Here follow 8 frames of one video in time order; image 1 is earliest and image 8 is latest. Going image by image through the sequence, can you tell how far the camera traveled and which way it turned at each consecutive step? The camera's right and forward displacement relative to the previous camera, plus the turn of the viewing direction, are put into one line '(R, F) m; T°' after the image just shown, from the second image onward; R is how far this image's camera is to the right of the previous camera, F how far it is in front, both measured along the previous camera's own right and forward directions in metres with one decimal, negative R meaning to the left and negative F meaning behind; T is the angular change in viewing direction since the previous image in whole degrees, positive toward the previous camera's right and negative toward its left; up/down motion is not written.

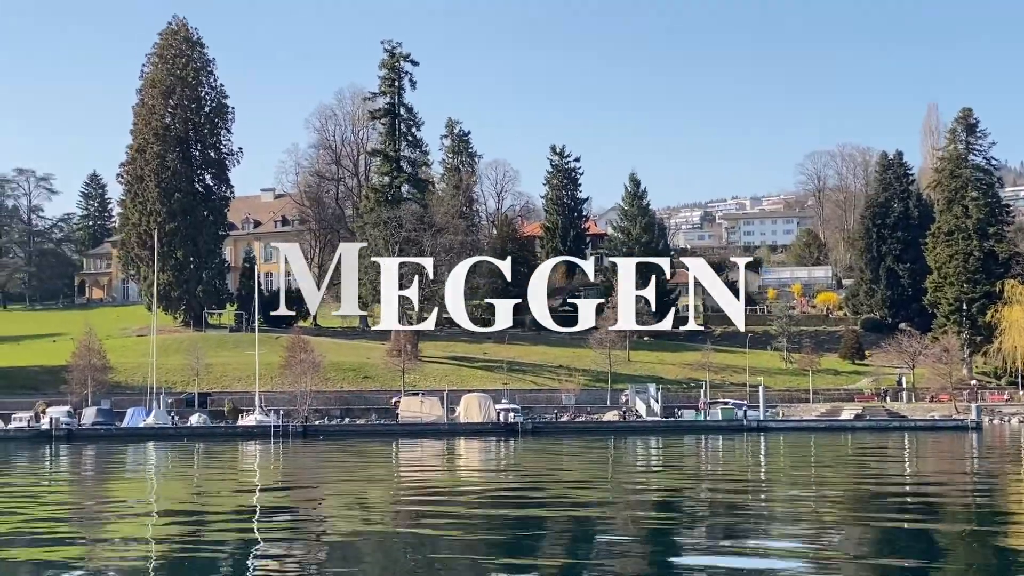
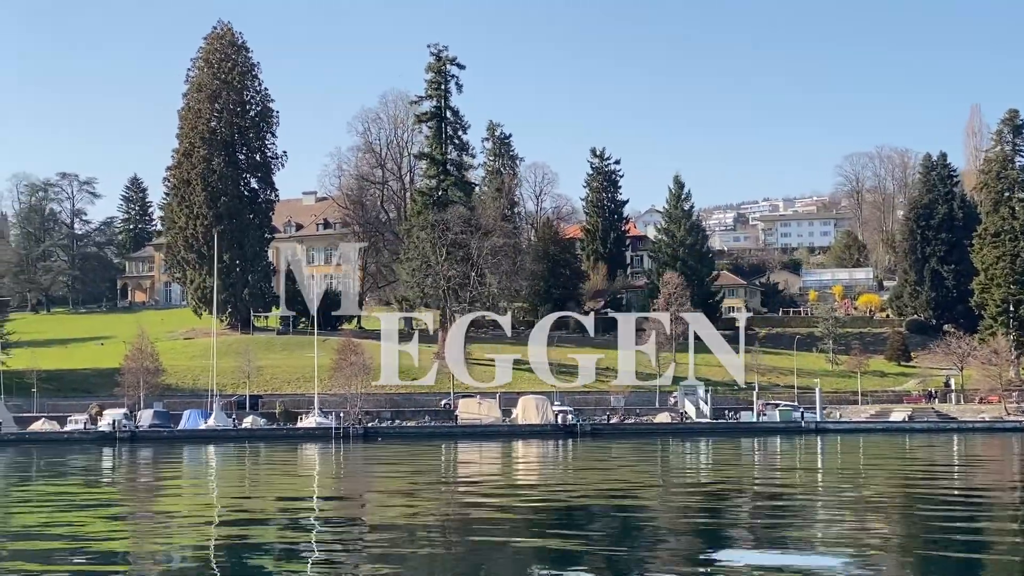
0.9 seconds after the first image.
(-0.8, -0.2) m; -1°
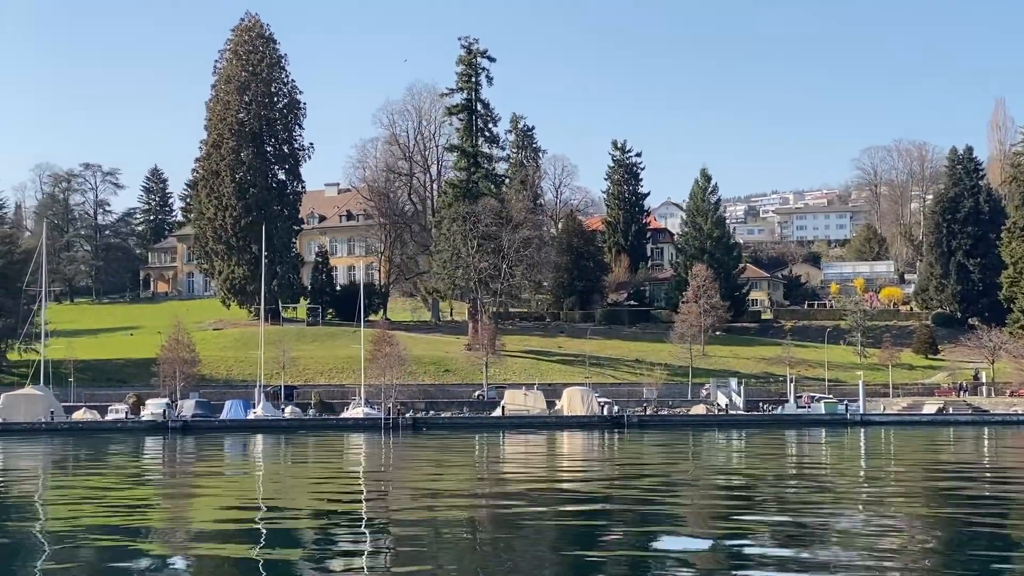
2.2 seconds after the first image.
(-1.1, -0.3) m; 0°
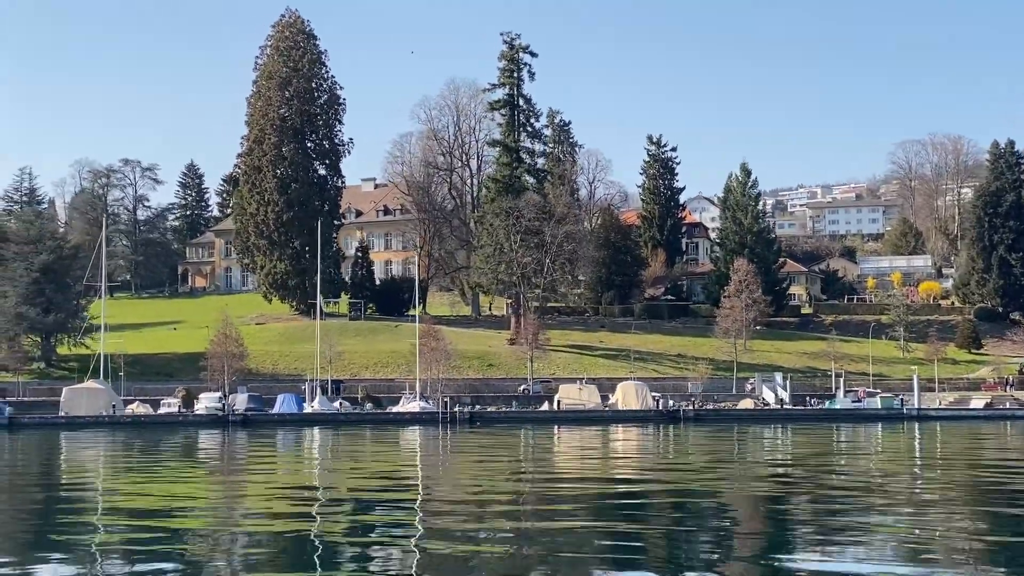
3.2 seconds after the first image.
(-0.9, -0.2) m; -1°
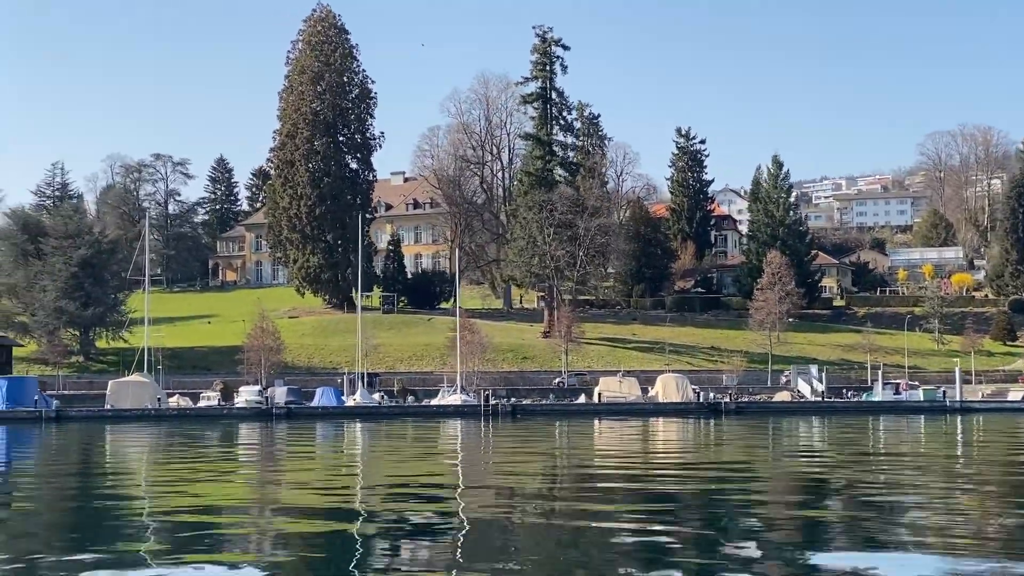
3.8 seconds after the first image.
(-0.5, -0.2) m; -1°
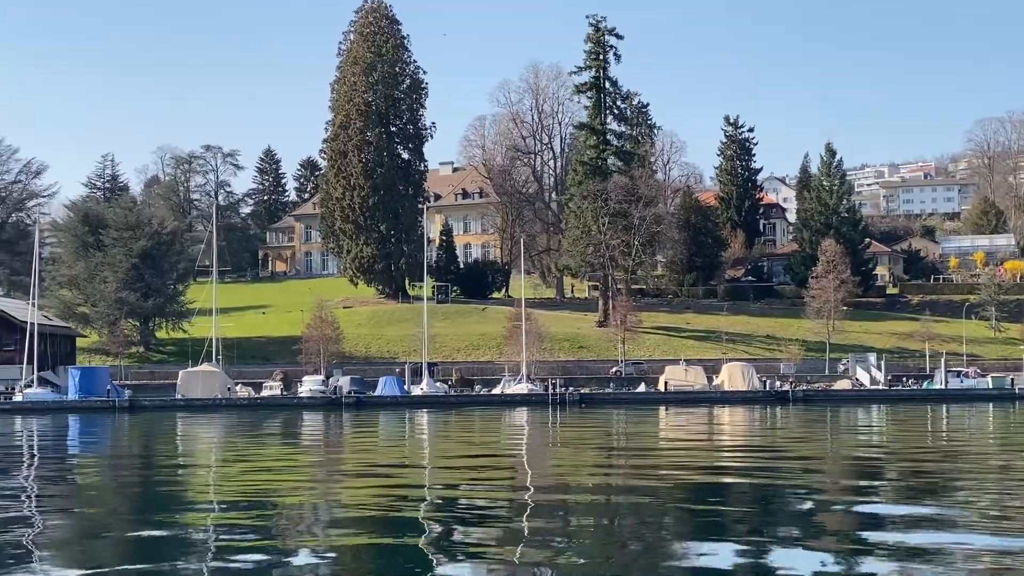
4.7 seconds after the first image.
(-0.8, -0.2) m; -1°
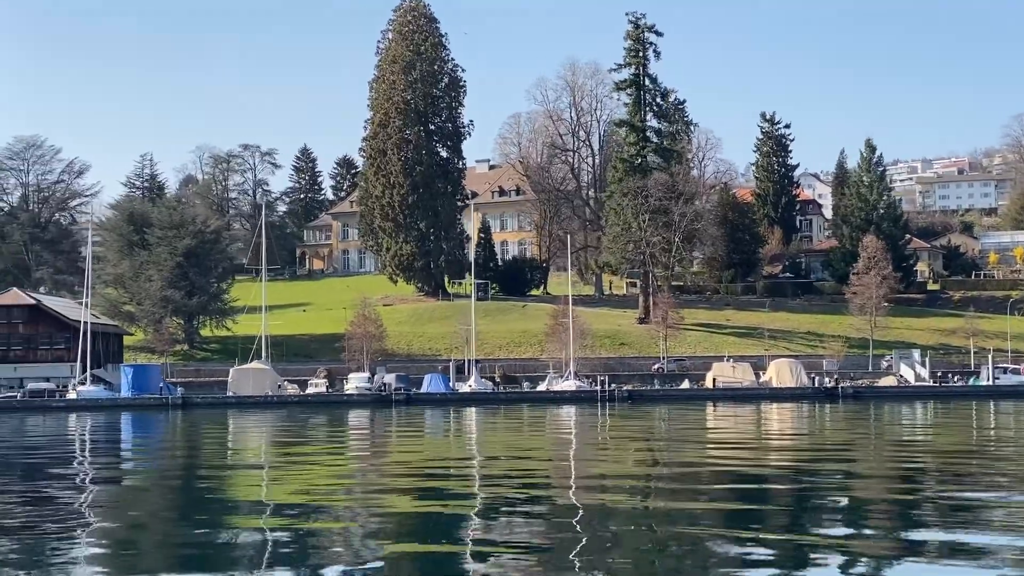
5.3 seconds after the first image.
(-0.5, -0.2) m; -1°
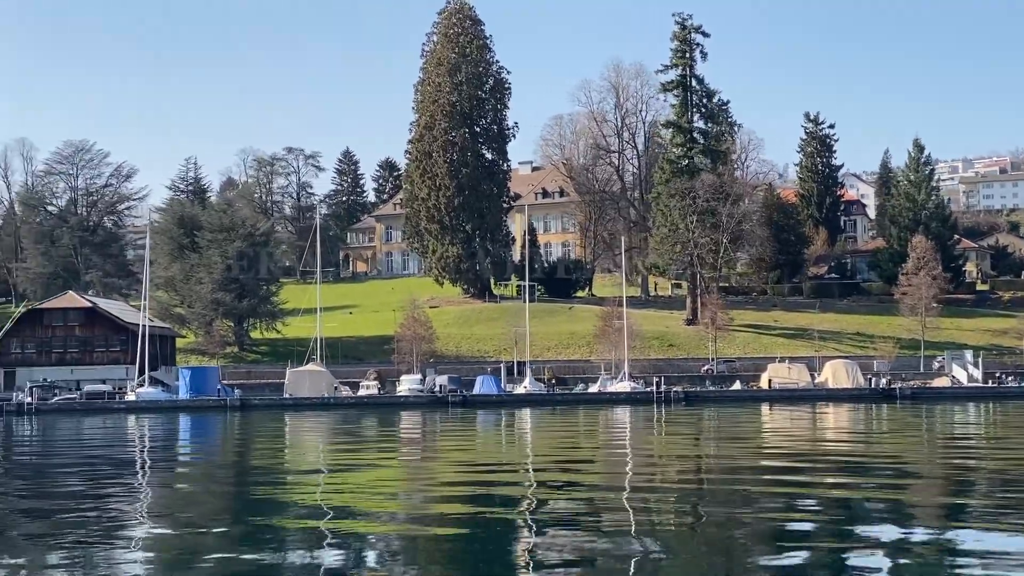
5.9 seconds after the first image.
(-0.5, 0.0) m; -1°
